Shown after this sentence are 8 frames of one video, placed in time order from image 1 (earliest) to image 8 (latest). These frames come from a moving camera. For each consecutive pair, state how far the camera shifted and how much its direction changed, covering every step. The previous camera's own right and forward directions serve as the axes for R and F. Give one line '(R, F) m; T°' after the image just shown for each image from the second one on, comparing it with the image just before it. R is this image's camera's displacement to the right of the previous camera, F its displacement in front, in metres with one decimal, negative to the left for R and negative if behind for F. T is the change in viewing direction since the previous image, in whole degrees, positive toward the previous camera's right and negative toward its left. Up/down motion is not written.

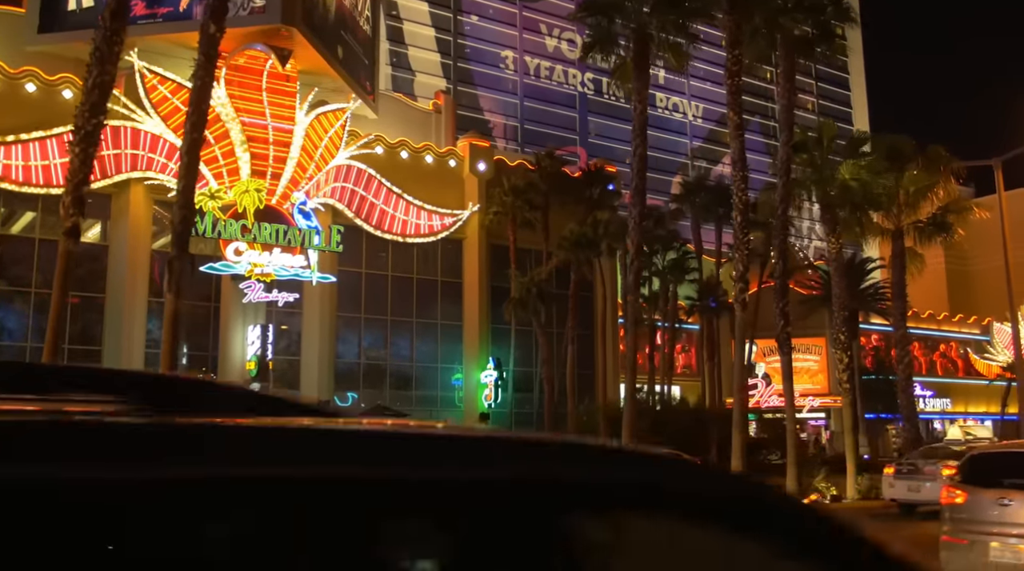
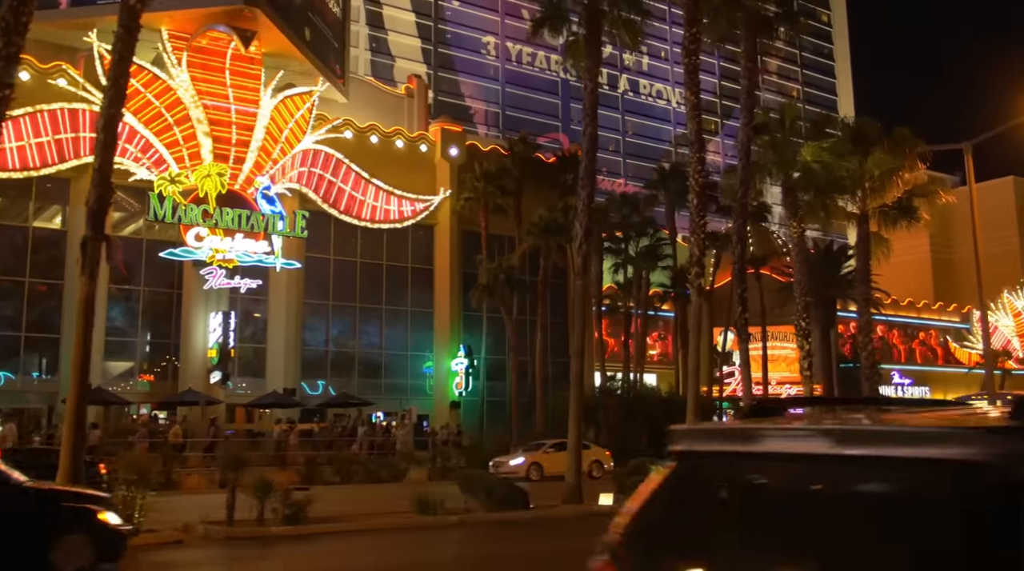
(+0.6, +0.5) m; +1°
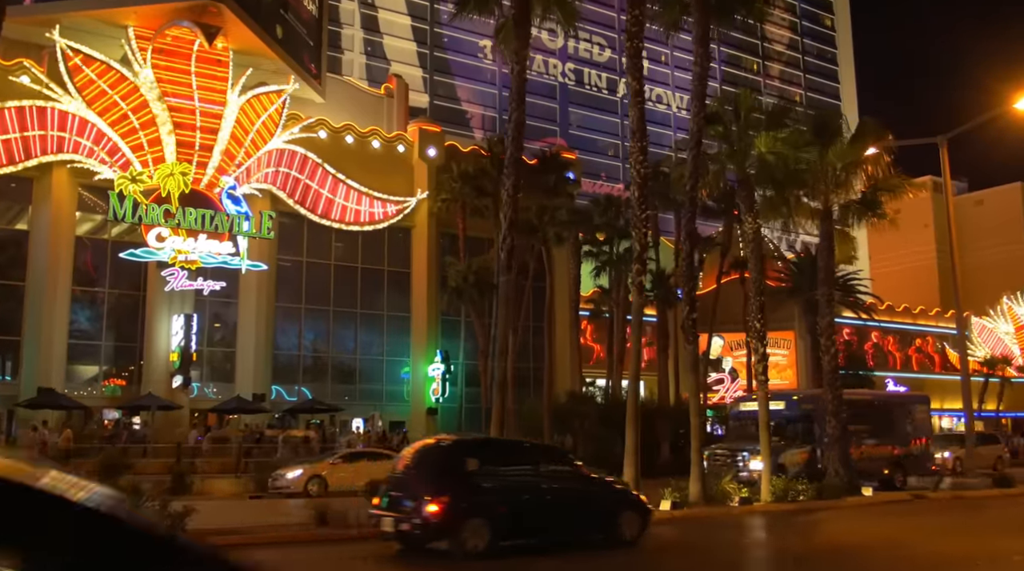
(+1.1, +0.8) m; 0°
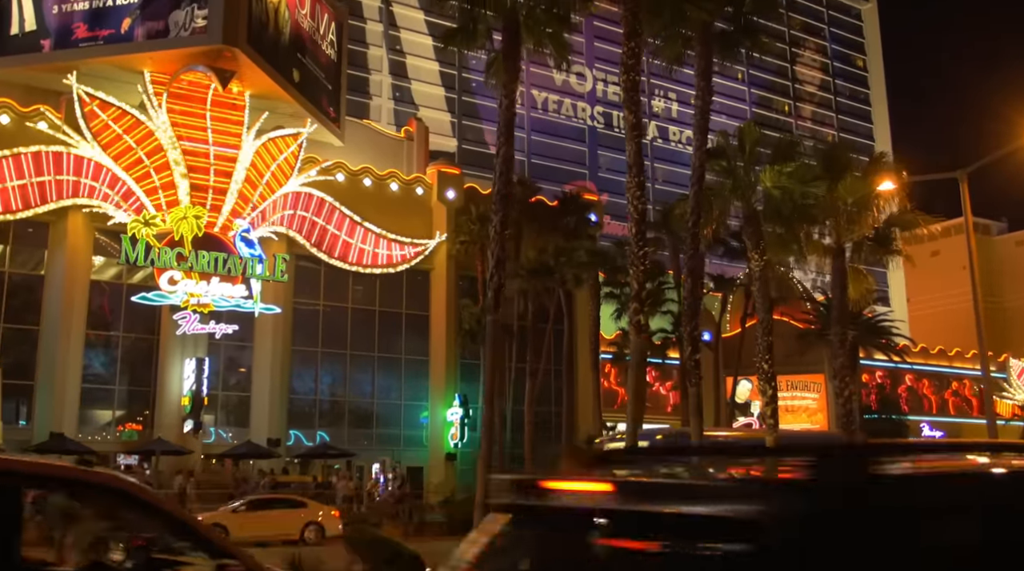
(+0.6, +0.5) m; -2°
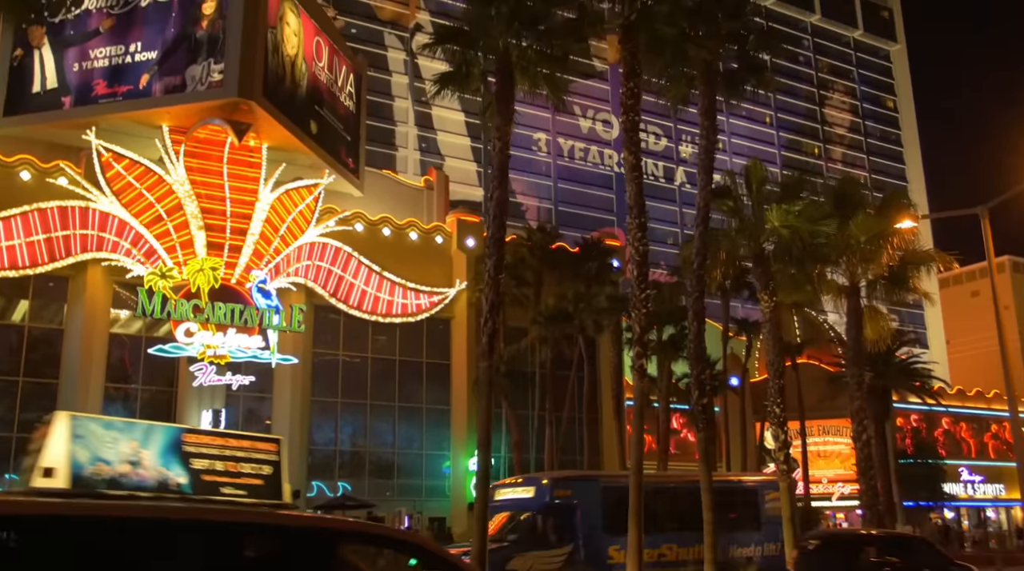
(+0.5, +0.4) m; -2°
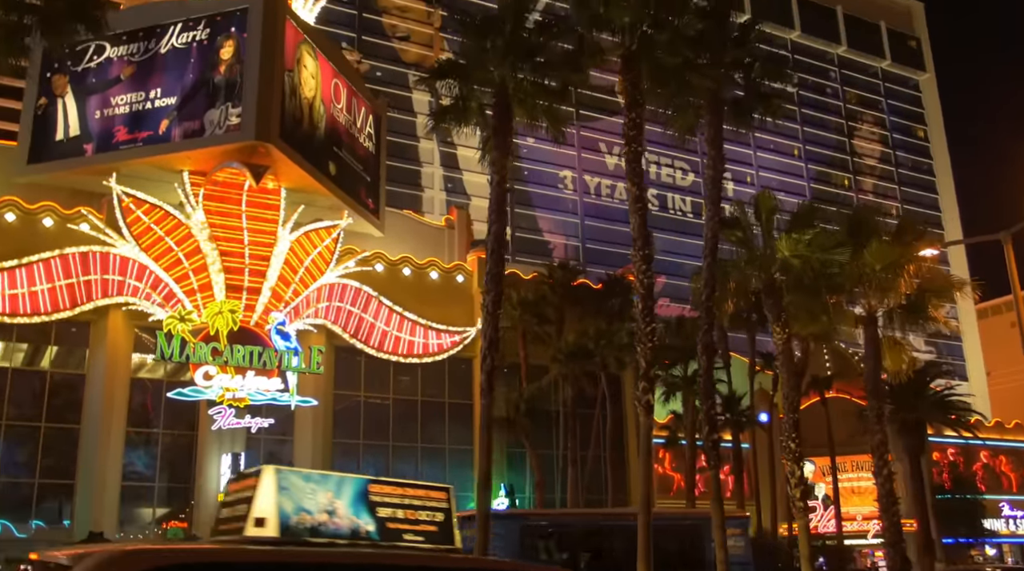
(+0.4, +0.3) m; -2°
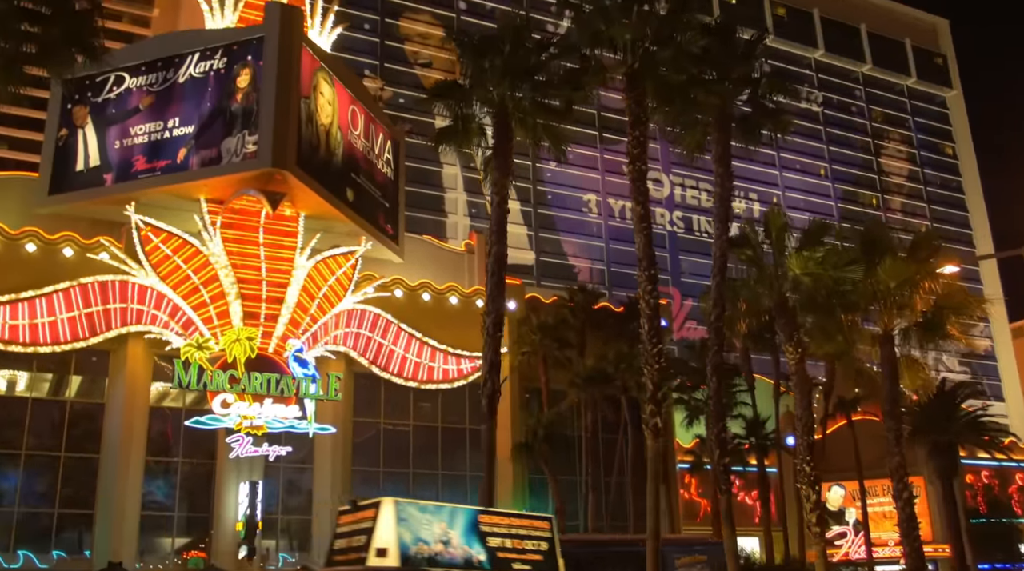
(+0.3, +0.3) m; -2°
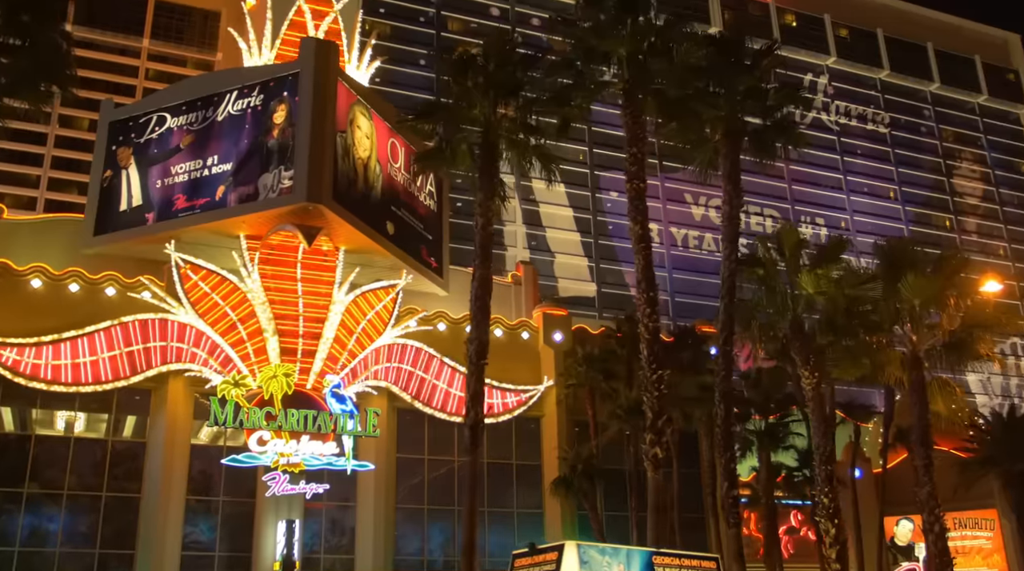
(+1.0, +0.7) m; -4°
